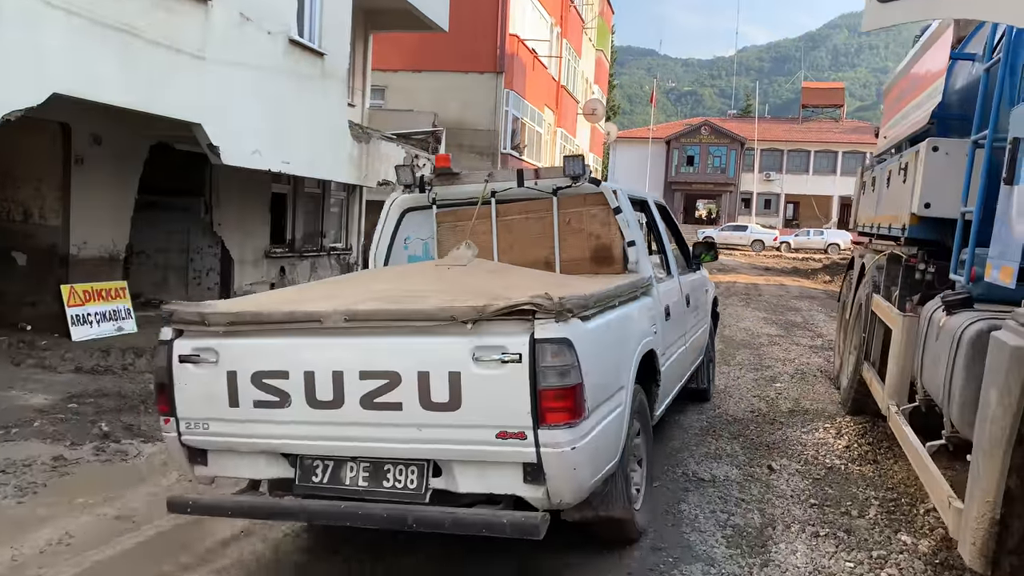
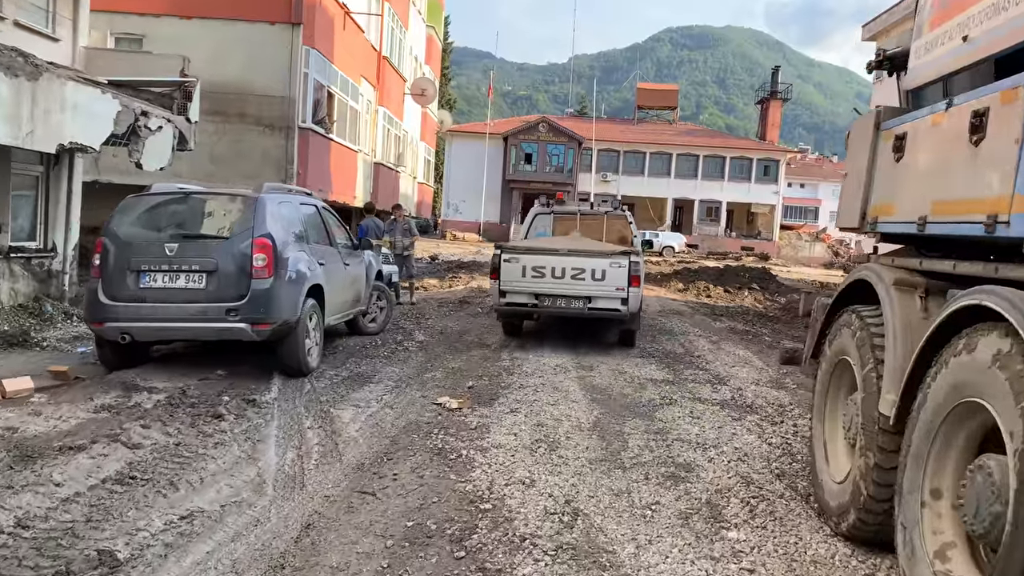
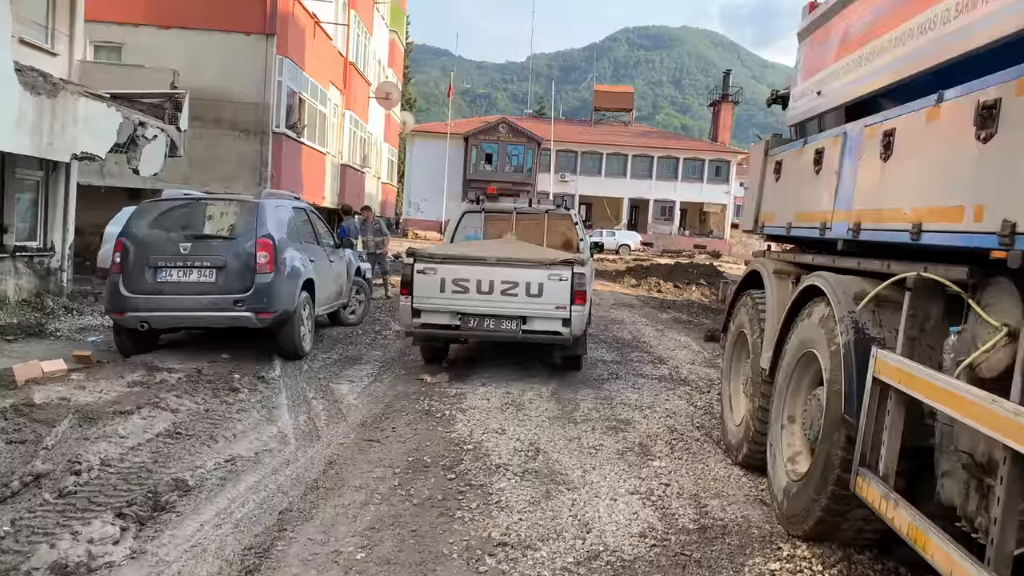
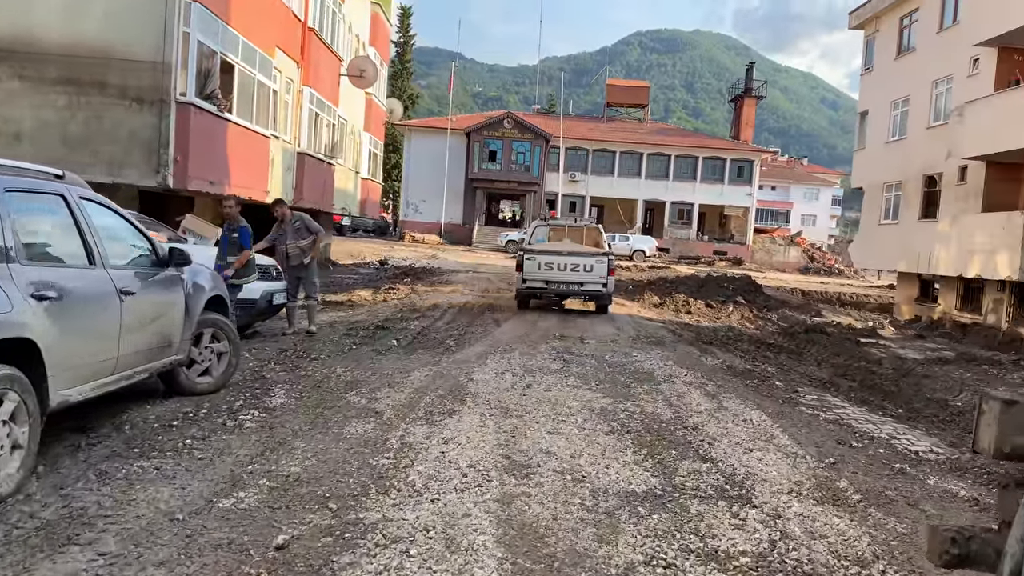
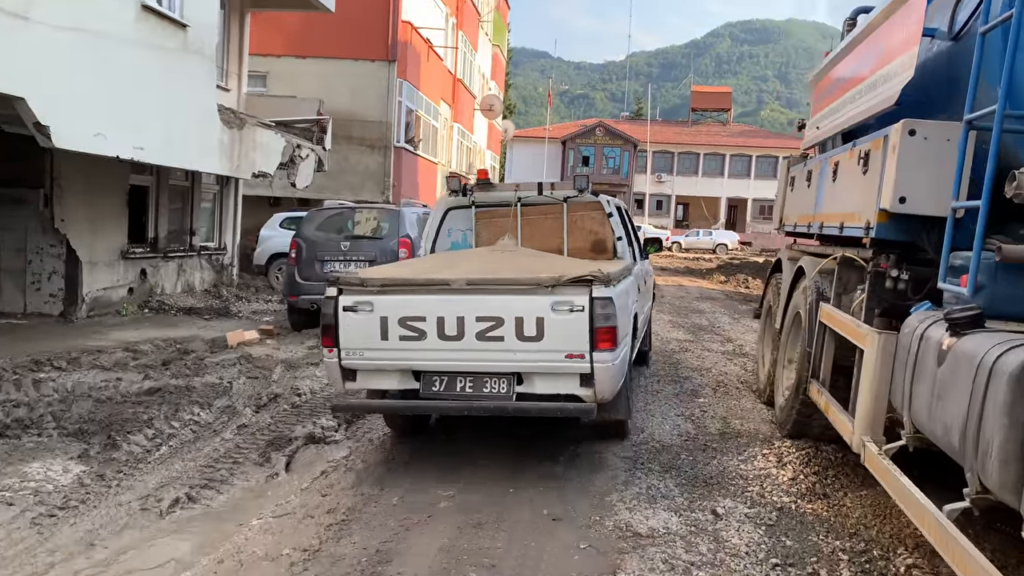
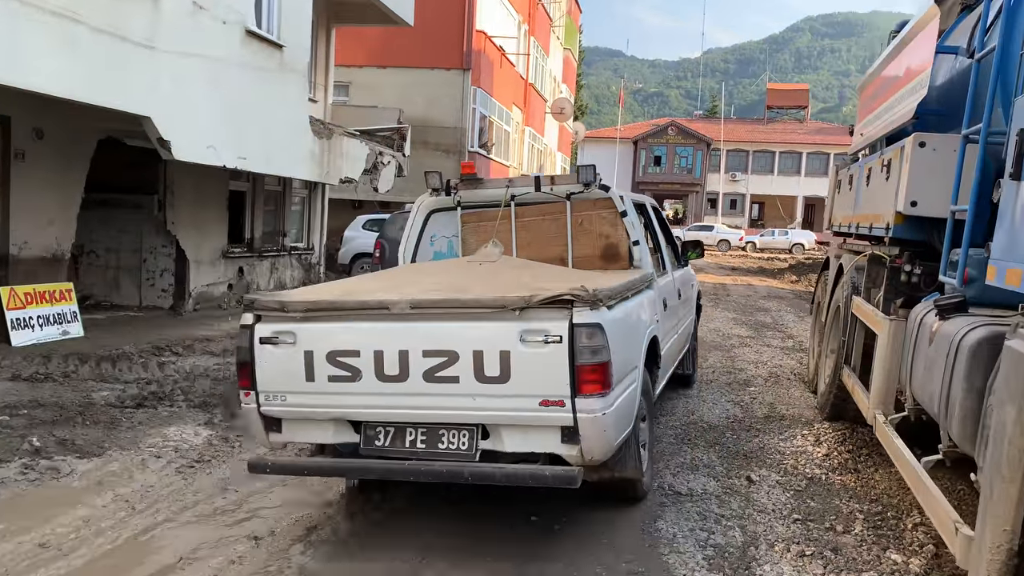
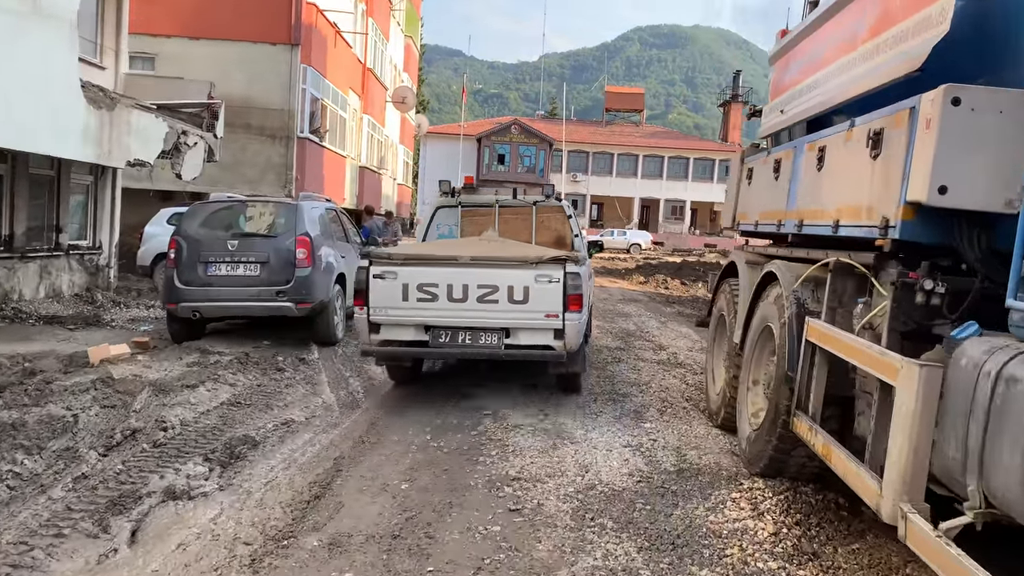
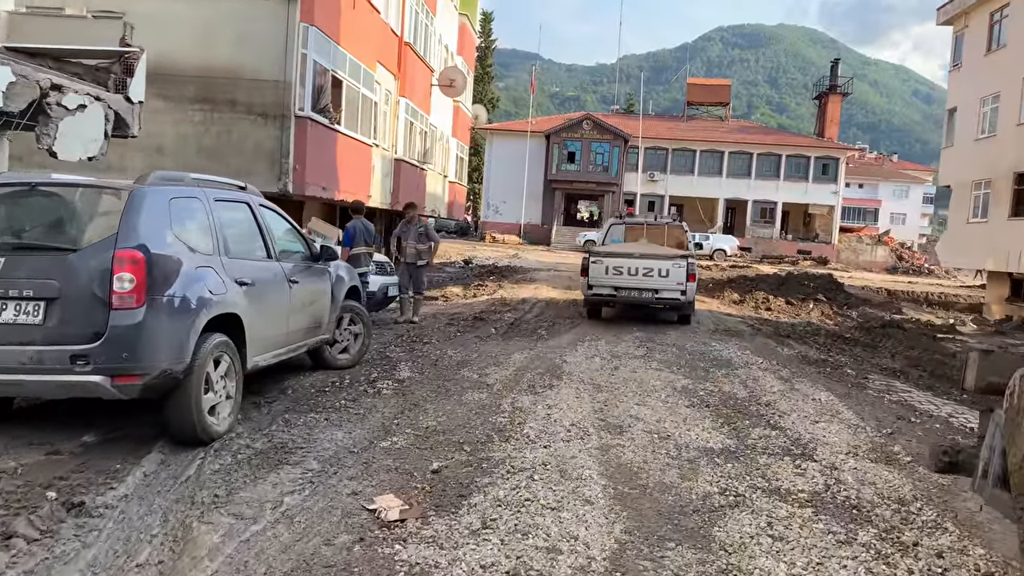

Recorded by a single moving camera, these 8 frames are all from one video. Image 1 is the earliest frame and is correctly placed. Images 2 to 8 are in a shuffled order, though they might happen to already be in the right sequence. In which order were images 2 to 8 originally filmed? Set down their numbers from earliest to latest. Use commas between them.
6, 5, 7, 3, 2, 8, 4
